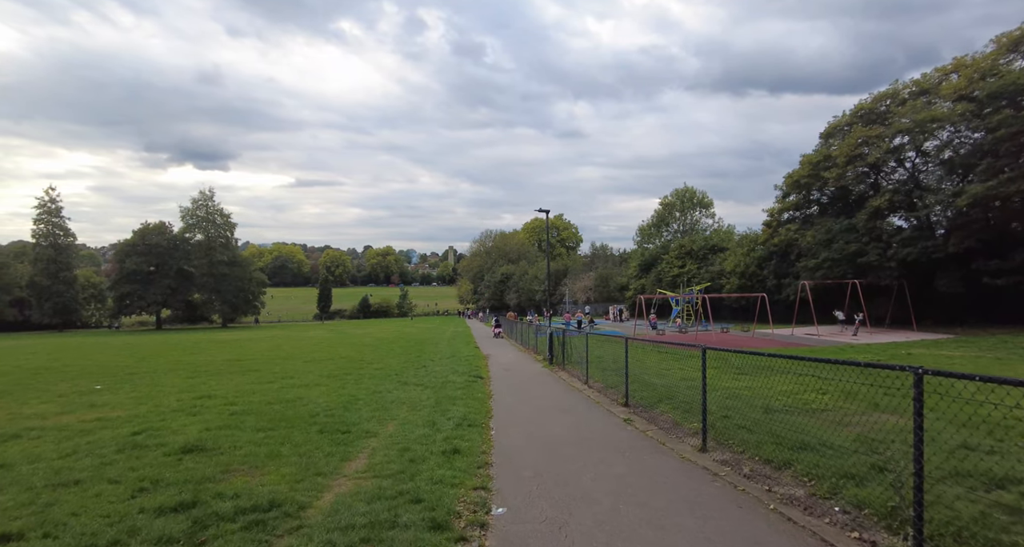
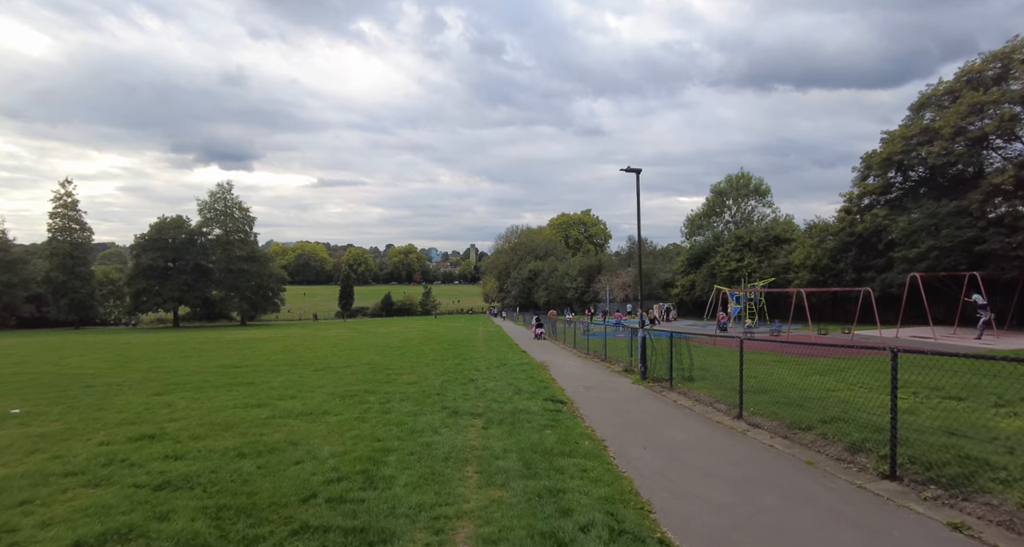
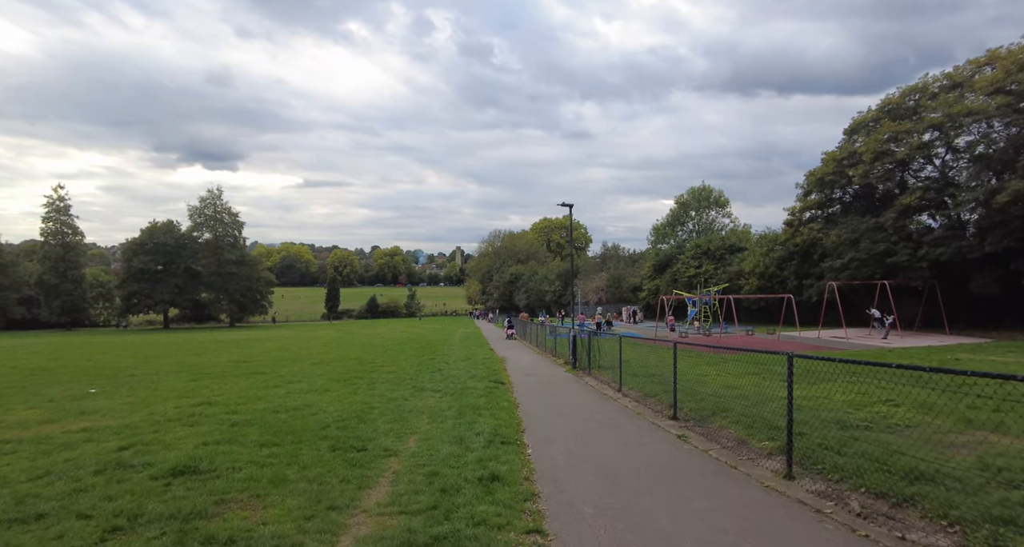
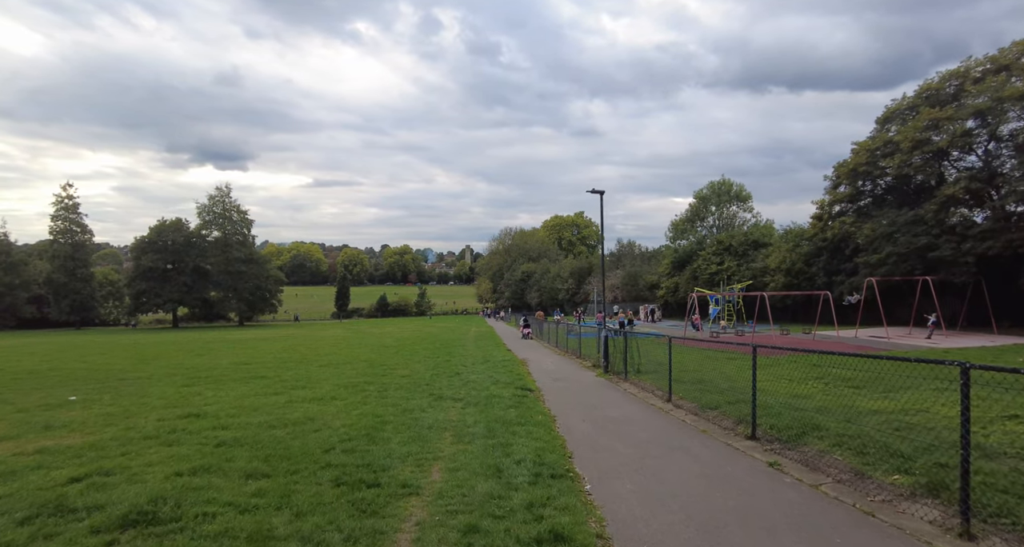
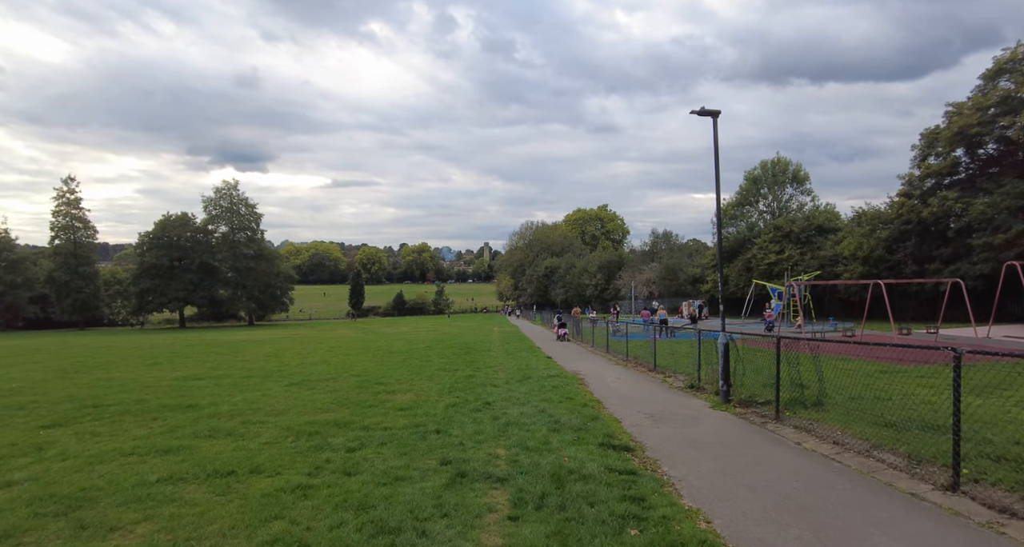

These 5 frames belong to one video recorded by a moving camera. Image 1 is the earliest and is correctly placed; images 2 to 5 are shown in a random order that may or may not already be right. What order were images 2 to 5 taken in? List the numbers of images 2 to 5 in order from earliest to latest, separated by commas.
3, 4, 2, 5
